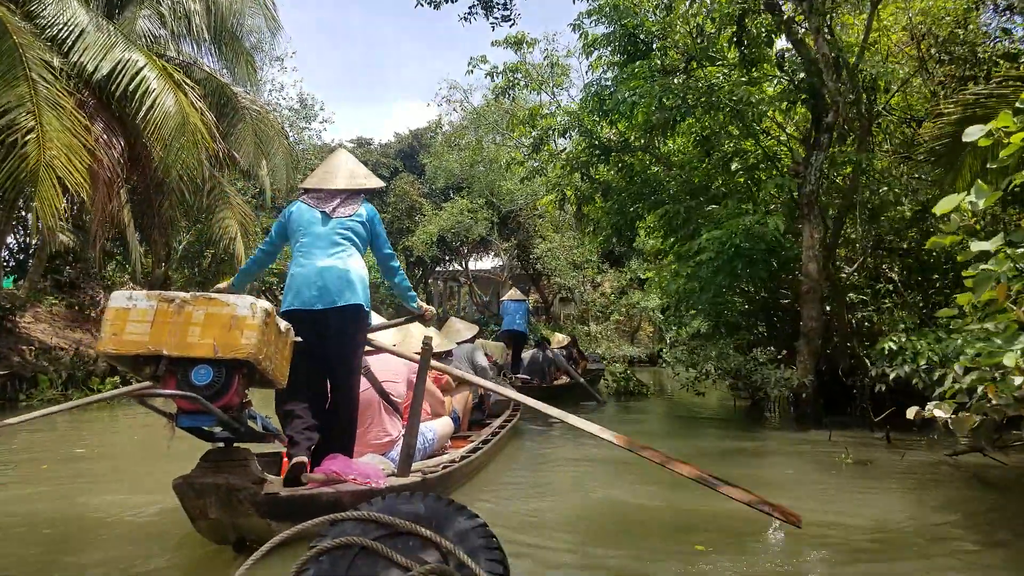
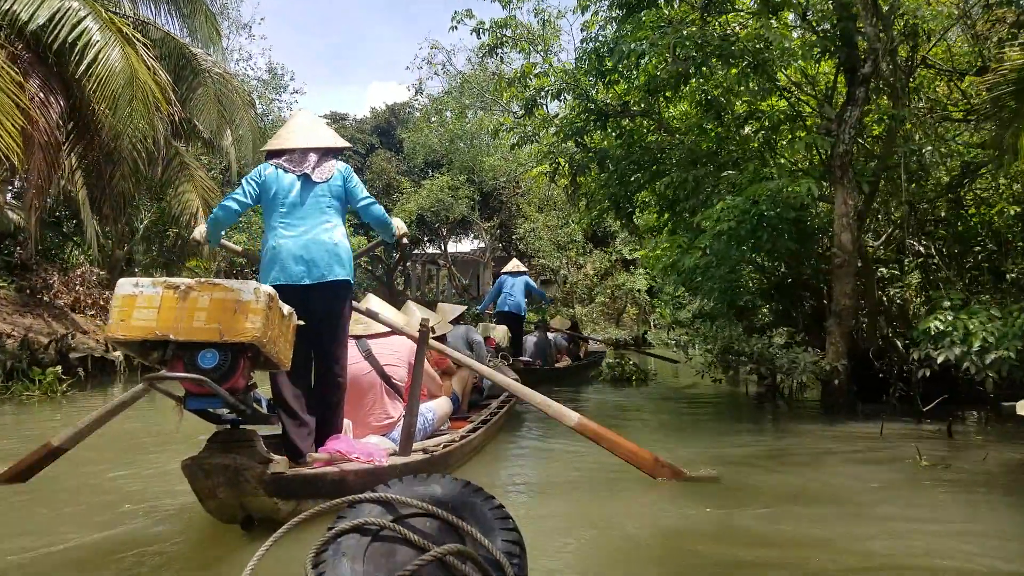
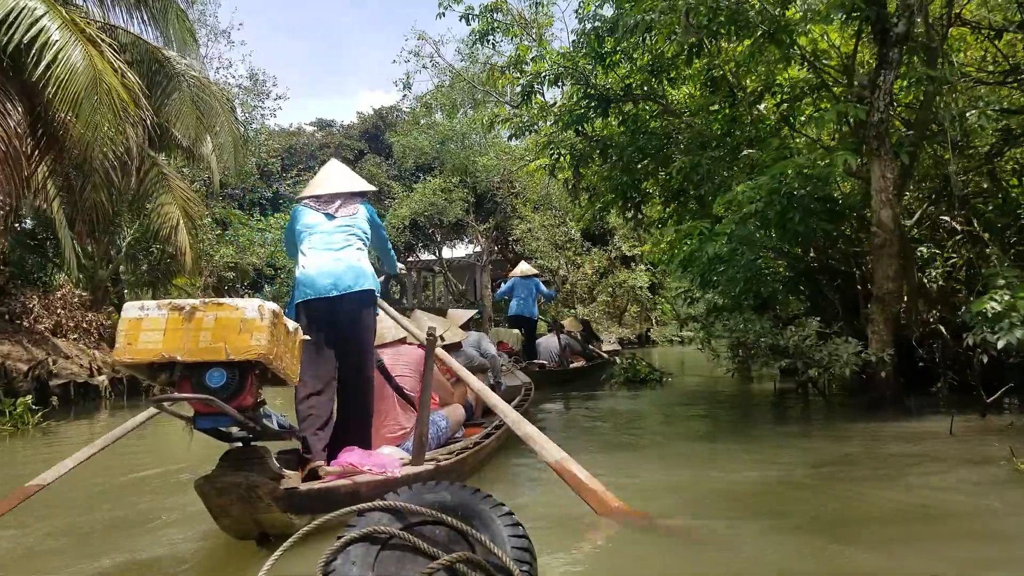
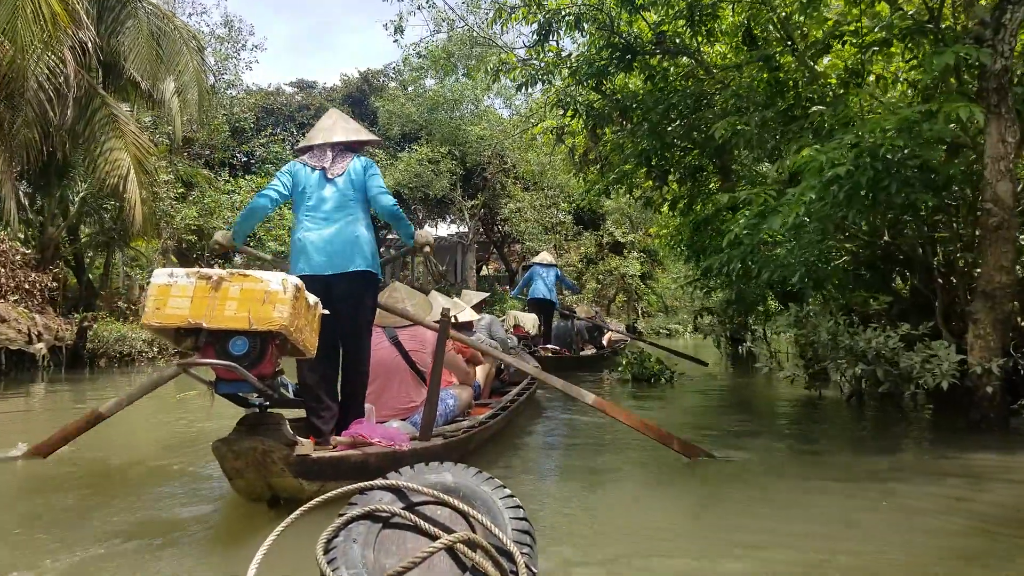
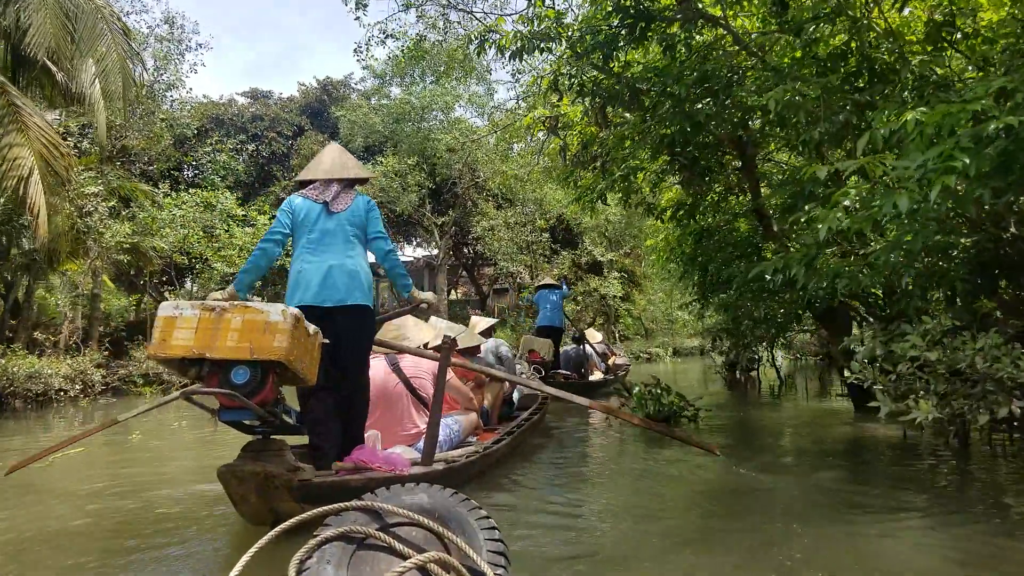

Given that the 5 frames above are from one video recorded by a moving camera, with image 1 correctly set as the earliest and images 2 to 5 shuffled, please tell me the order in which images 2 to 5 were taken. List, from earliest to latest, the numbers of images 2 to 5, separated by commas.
2, 3, 4, 5
